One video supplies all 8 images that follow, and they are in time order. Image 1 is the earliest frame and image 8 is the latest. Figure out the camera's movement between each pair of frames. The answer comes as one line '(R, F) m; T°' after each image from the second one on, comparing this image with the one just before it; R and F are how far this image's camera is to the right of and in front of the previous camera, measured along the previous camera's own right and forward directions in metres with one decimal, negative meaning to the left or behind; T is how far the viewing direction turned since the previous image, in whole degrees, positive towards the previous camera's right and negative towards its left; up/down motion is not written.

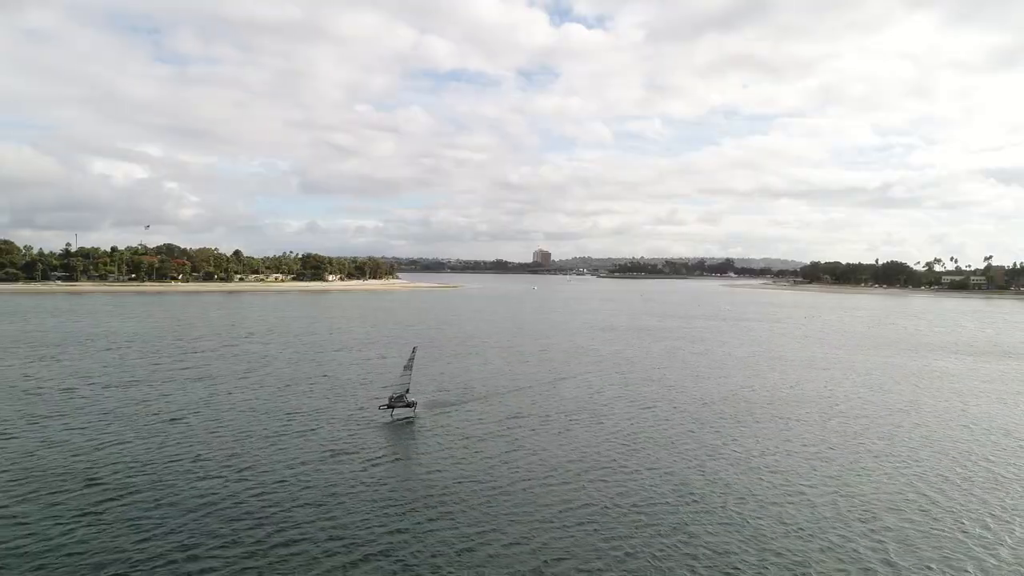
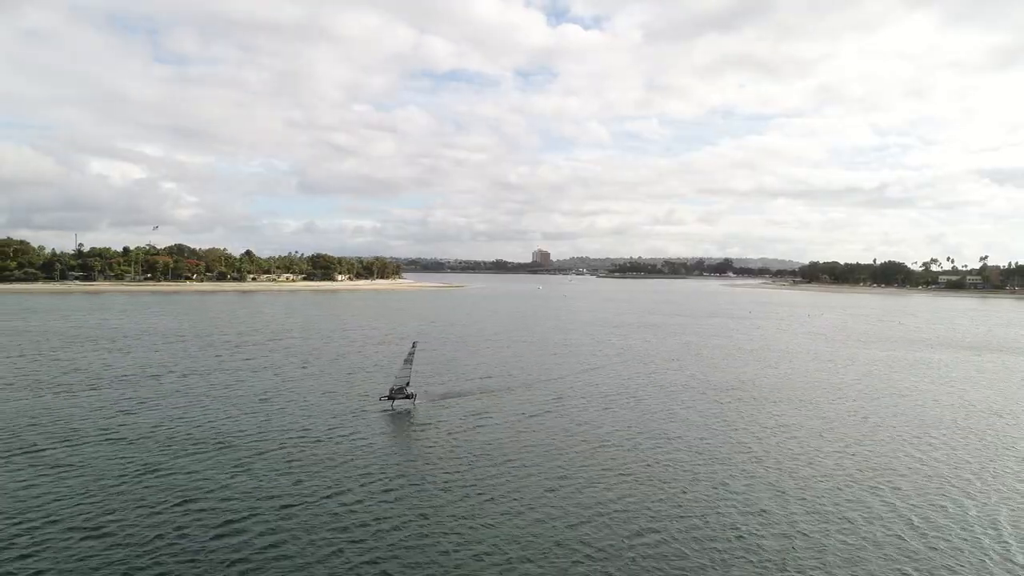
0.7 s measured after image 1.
(-2.1, -4.2) m; 0°
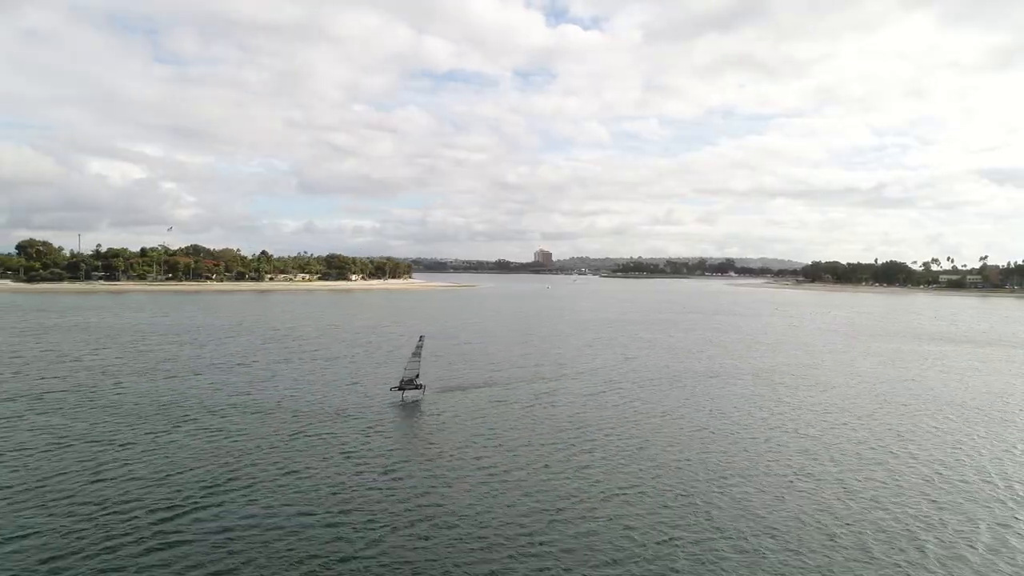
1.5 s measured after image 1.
(-2.9, -4.8) m; 0°
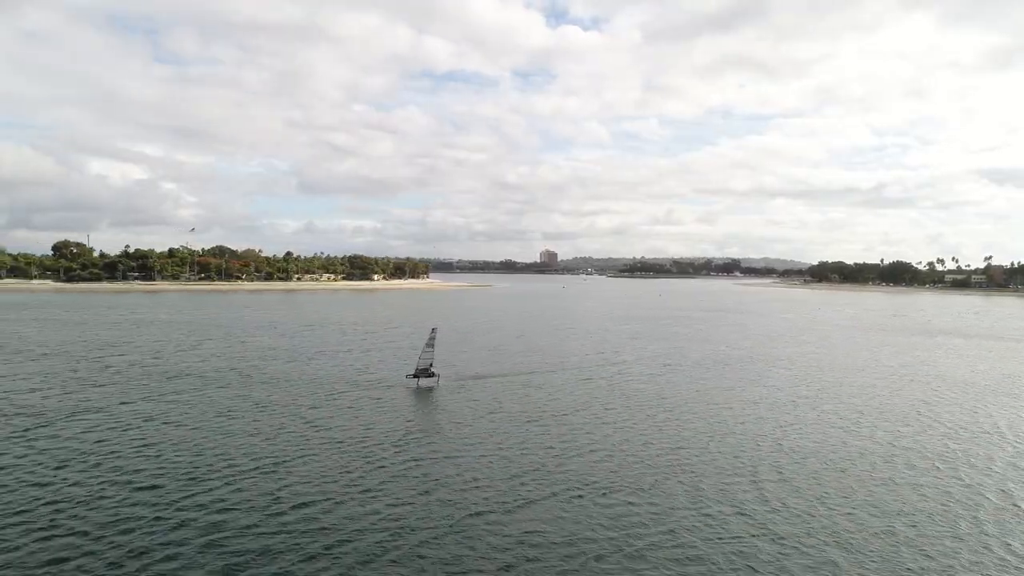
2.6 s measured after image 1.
(-4.7, -6.7) m; 0°
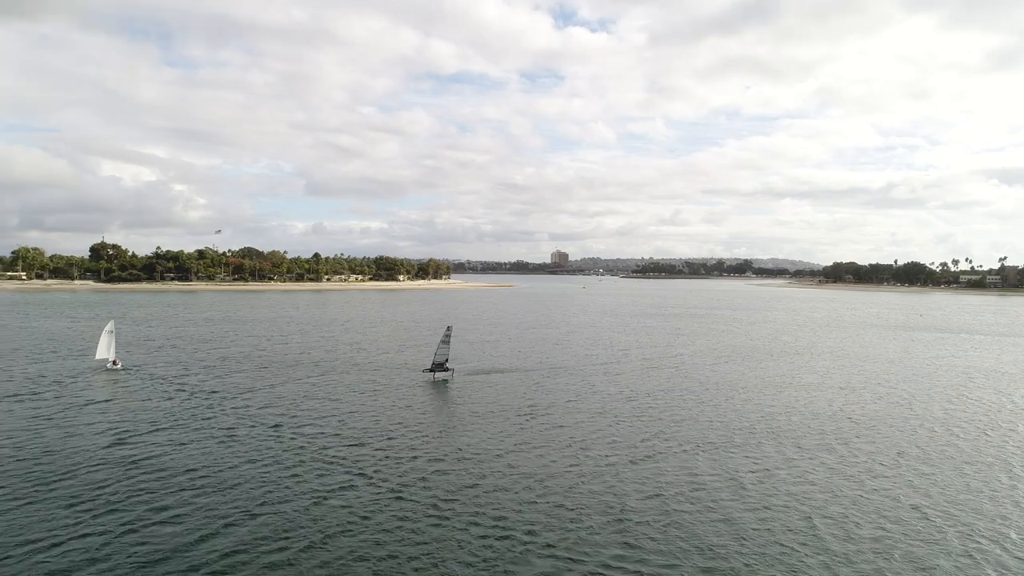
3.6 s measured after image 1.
(-4.3, -5.6) m; -1°
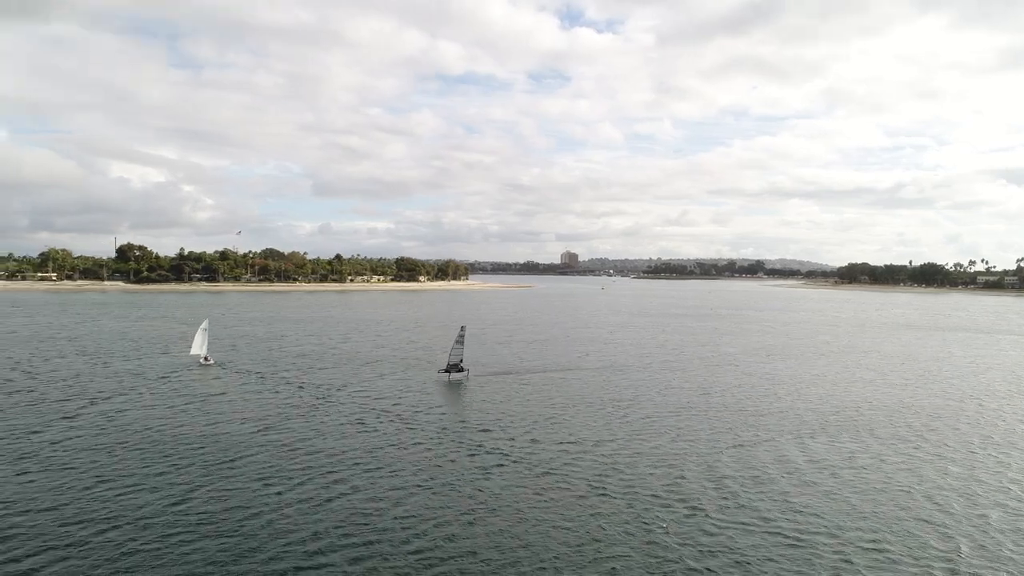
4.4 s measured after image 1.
(-3.9, -2.7) m; 0°
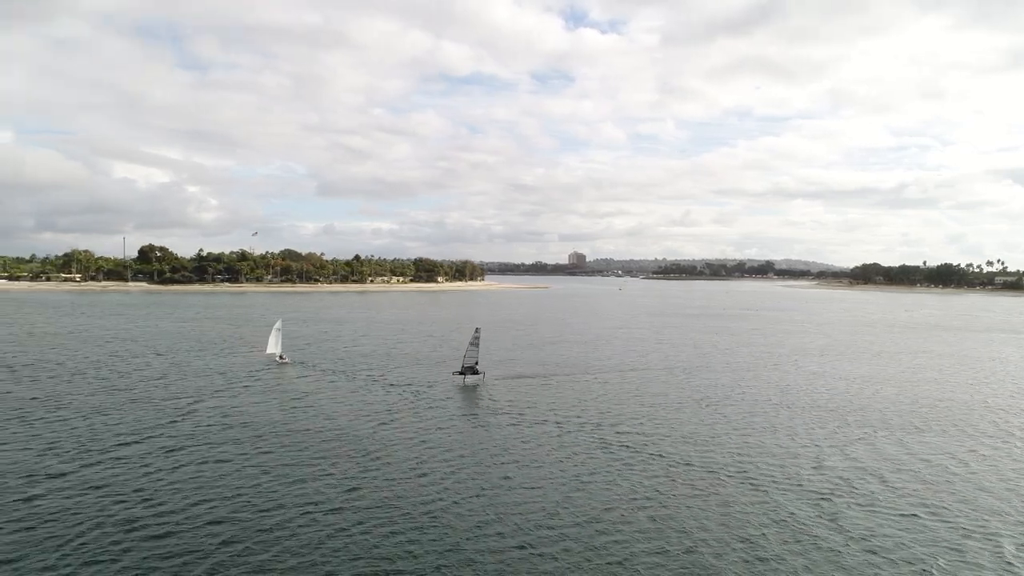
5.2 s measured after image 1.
(-4.3, -1.3) m; 0°
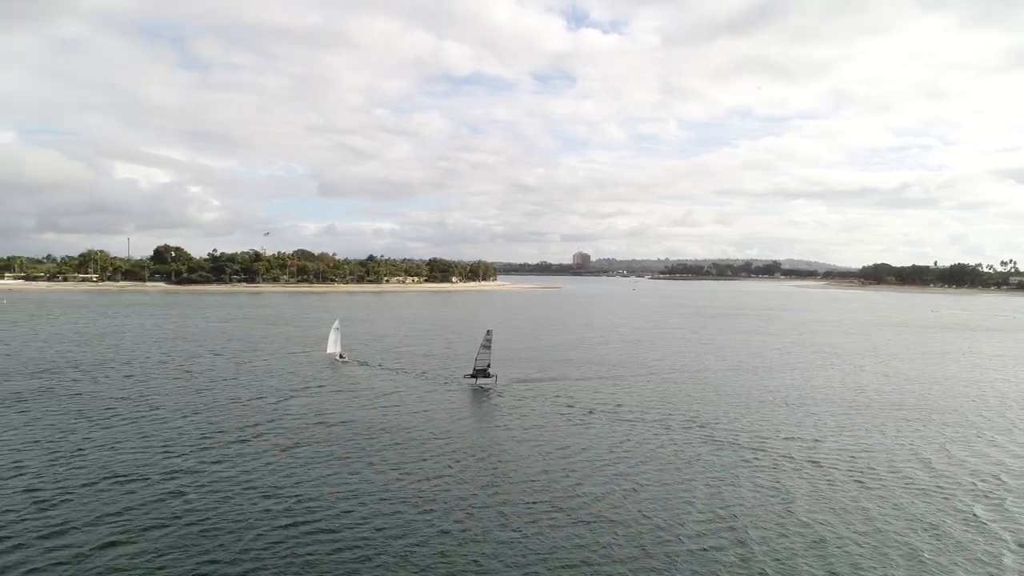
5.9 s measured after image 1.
(-4.0, -0.4) m; 0°
